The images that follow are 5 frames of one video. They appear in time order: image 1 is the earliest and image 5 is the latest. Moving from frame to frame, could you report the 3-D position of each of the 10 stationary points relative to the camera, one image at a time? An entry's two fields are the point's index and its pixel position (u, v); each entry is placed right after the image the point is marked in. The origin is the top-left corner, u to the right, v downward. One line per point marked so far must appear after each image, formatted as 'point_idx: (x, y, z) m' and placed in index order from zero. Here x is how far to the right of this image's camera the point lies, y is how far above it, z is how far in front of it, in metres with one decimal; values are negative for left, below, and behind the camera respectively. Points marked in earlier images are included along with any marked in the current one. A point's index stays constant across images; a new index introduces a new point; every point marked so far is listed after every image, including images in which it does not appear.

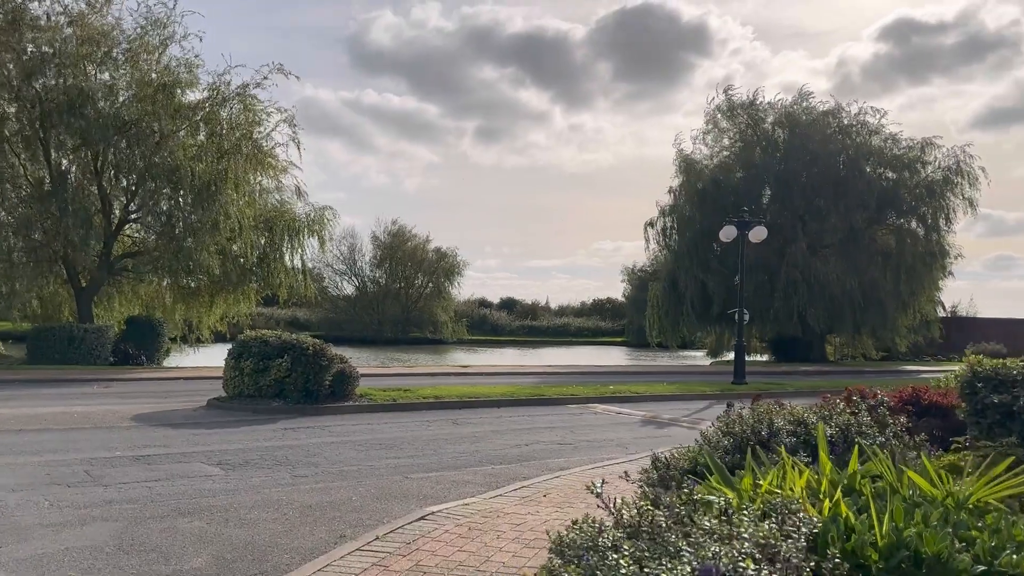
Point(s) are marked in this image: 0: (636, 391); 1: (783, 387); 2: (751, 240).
0: (+2.4, -2.0, +15.8) m
1: (+6.2, -2.3, +18.5) m
2: (+5.3, +1.1, +17.7) m
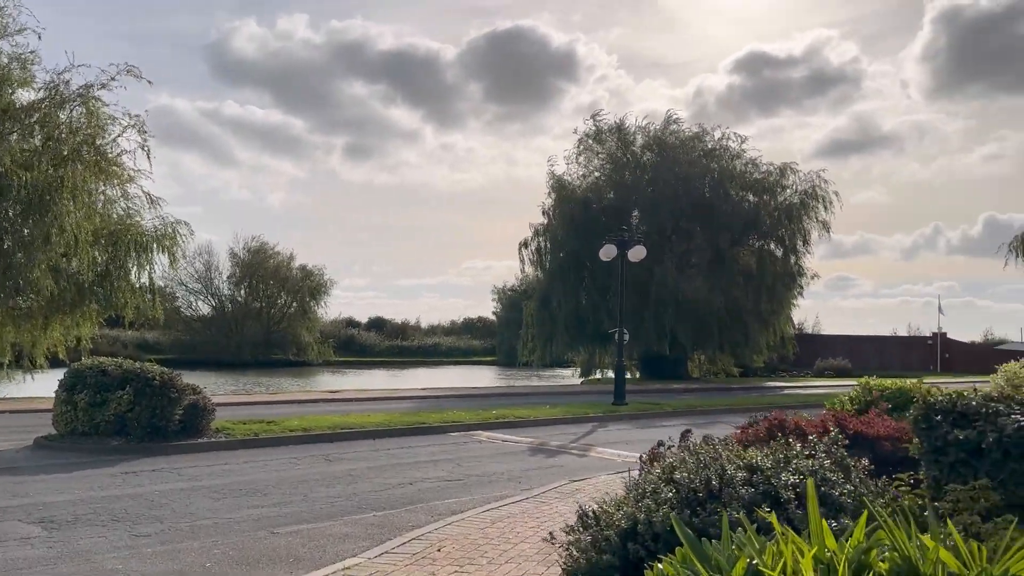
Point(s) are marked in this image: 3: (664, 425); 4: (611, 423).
0: (+0.1, -2.4, +15.1) m
1: (+3.5, -2.7, +18.4) m
2: (+2.6, +0.6, +17.6) m
3: (+2.8, -2.6, +15.0) m
4: (+1.9, -2.5, +15.2) m
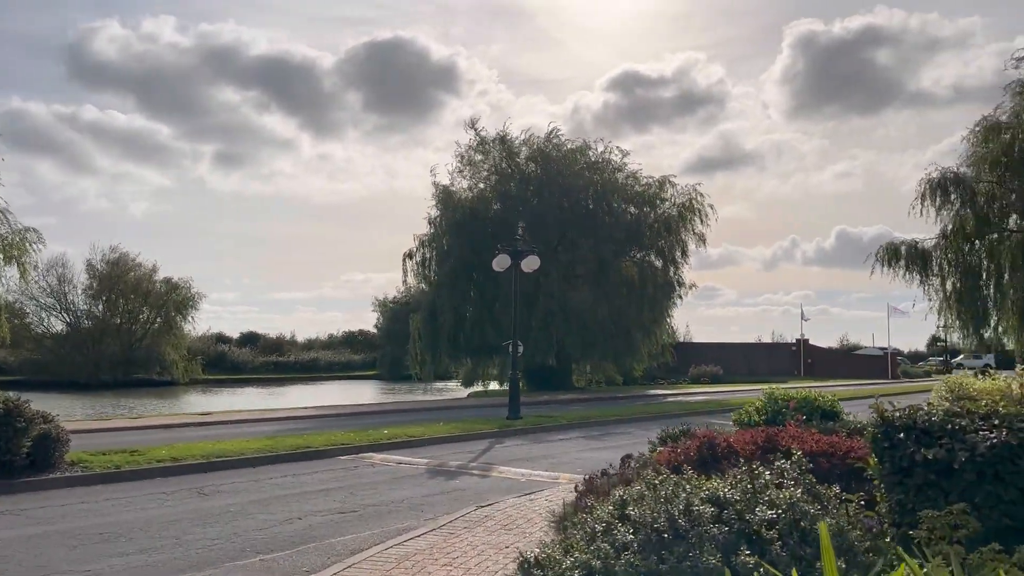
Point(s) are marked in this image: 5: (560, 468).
0: (-1.8, -2.6, +14.4) m
1: (+1.0, -3.0, +18.1) m
2: (+0.3, +0.4, +17.2) m
3: (+0.9, -2.8, +14.7) m
4: (-0.1, -2.8, +14.7) m
5: (+0.7, -2.5, +11.1) m
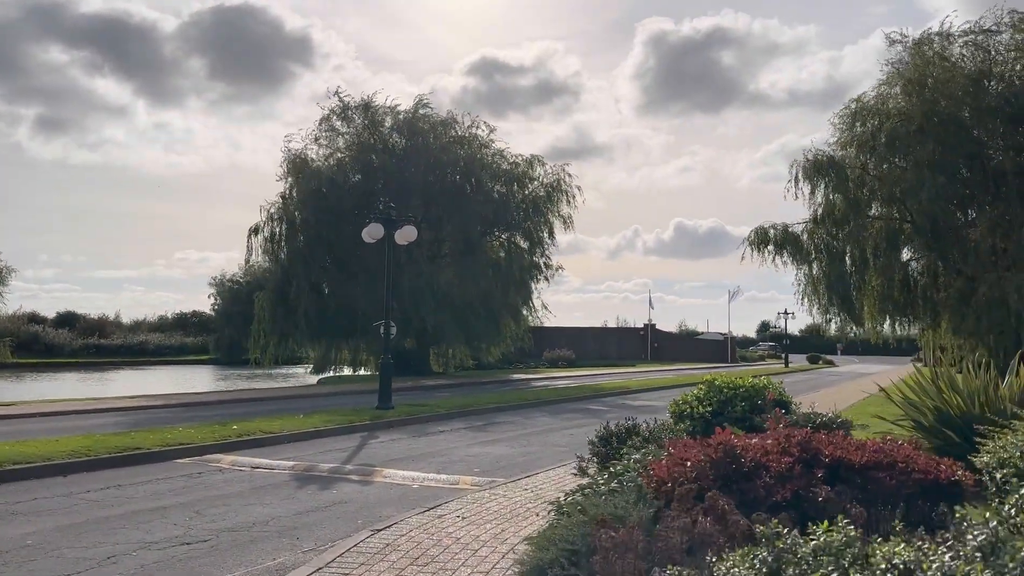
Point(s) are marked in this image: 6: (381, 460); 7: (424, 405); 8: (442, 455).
0: (-3.7, -2.1, +12.2) m
1: (-1.7, -2.5, +16.4) m
2: (-2.2, +0.9, +15.4) m
3: (-1.1, -2.3, +13.0) m
4: (-2.1, -2.3, +12.8) m
5: (-0.7, -2.1, +9.5) m
6: (-1.6, -2.1, +10.0) m
7: (-1.9, -2.6, +17.8) m
8: (-0.9, -2.2, +10.5) m
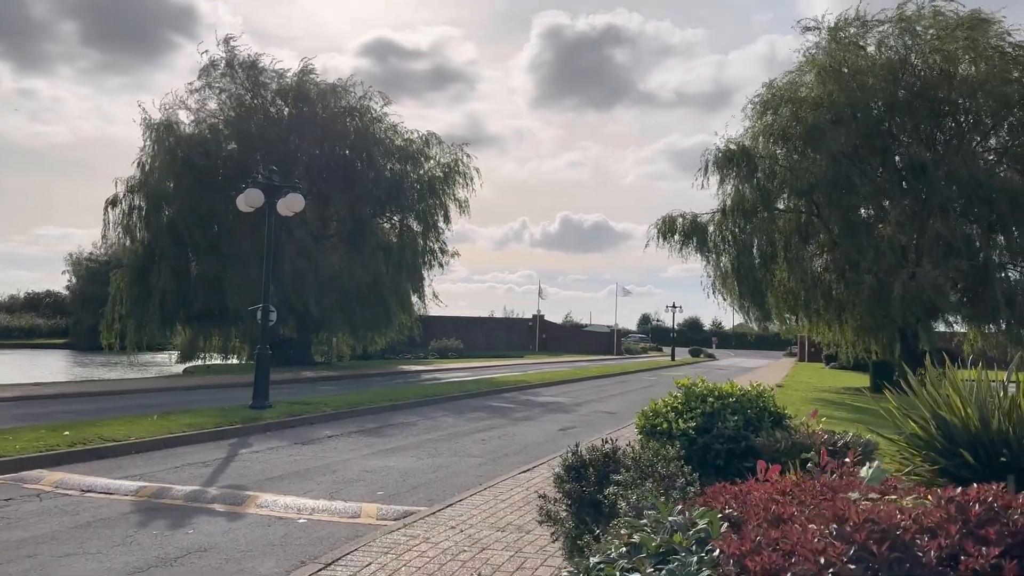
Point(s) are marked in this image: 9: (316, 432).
0: (-4.9, -1.8, +9.8) m
1: (-3.5, -2.1, +14.3) m
2: (-3.7, +1.2, +13.1) m
3: (-2.5, -2.0, +11.0) m
4: (-3.4, -2.0, +10.7) m
5: (-1.5, -1.9, +7.5) m
6: (-2.5, -1.9, +7.9) m
7: (-3.9, -2.2, +15.6) m
8: (-1.9, -1.9, +8.5) m
9: (-2.9, -2.2, +11.9) m
